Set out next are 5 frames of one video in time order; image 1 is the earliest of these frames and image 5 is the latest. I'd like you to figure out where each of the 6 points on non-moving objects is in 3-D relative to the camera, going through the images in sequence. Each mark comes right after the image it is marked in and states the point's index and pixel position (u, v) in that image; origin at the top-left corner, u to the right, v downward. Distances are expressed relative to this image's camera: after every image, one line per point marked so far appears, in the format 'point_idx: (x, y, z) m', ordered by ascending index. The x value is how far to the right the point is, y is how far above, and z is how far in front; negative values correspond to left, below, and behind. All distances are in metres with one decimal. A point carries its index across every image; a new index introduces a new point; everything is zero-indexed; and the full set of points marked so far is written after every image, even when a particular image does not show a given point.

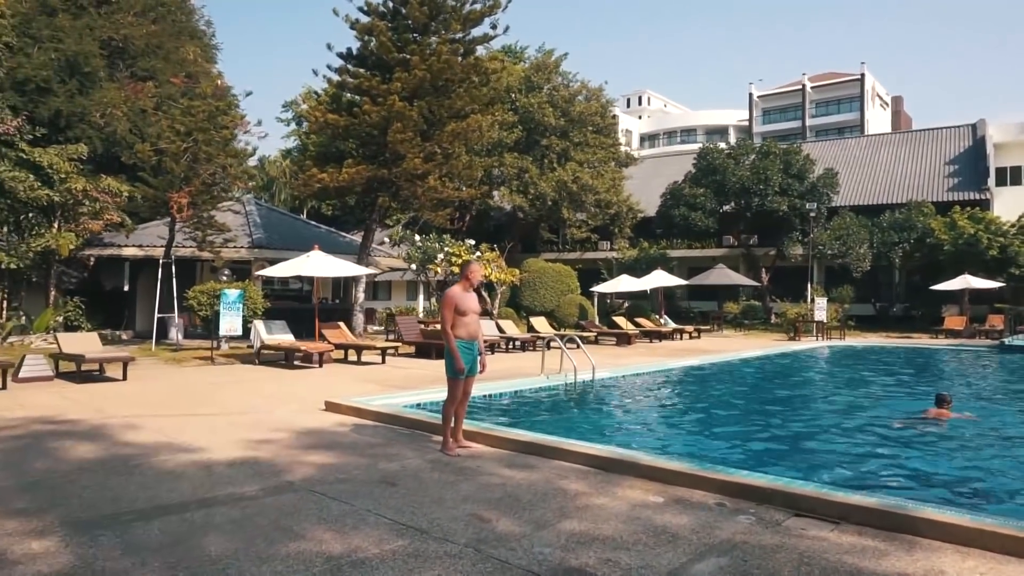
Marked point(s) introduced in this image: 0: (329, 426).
0: (-2.0, -1.5, +8.4) m
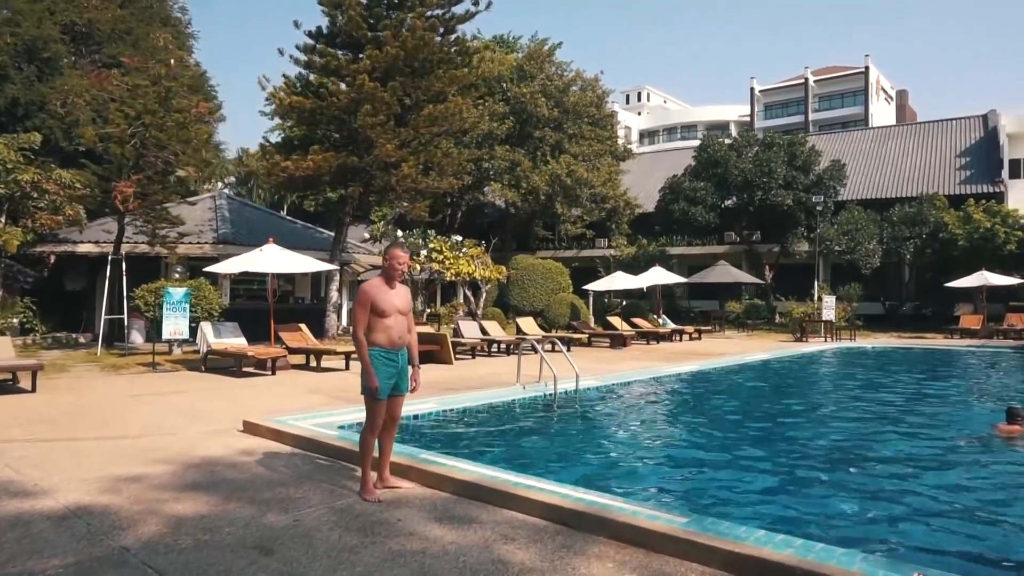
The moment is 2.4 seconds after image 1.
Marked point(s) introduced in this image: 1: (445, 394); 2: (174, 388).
0: (-2.4, -1.5, +6.7) m
1: (-0.9, -1.5, +10.6) m
2: (-5.1, -1.5, +11.8) m
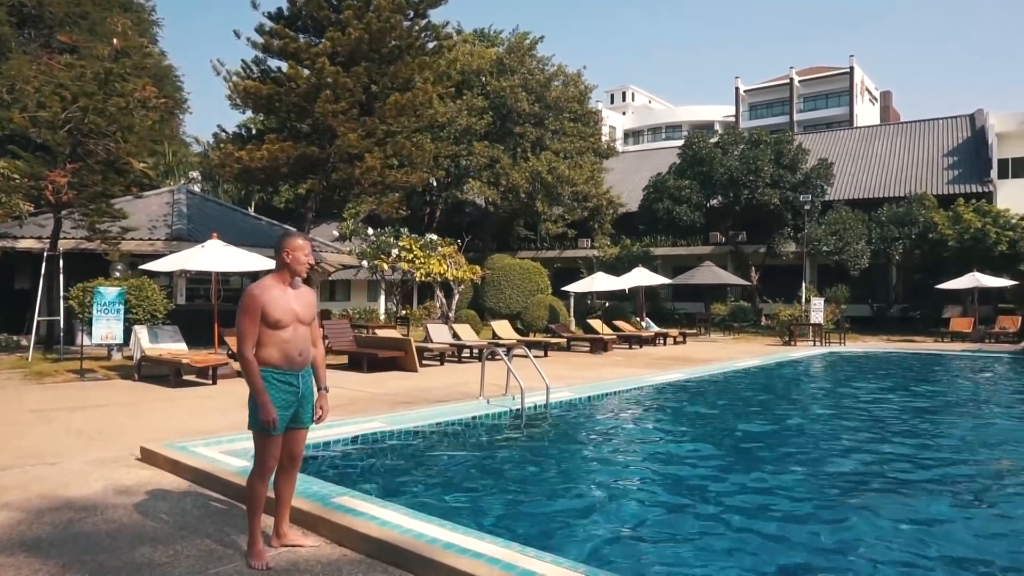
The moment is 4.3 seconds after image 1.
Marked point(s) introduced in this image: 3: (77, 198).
0: (-2.8, -1.5, +5.4) m
1: (-1.4, -1.5, +9.3) m
2: (-5.6, -1.5, +10.4) m
3: (-9.3, +1.9, +16.4) m
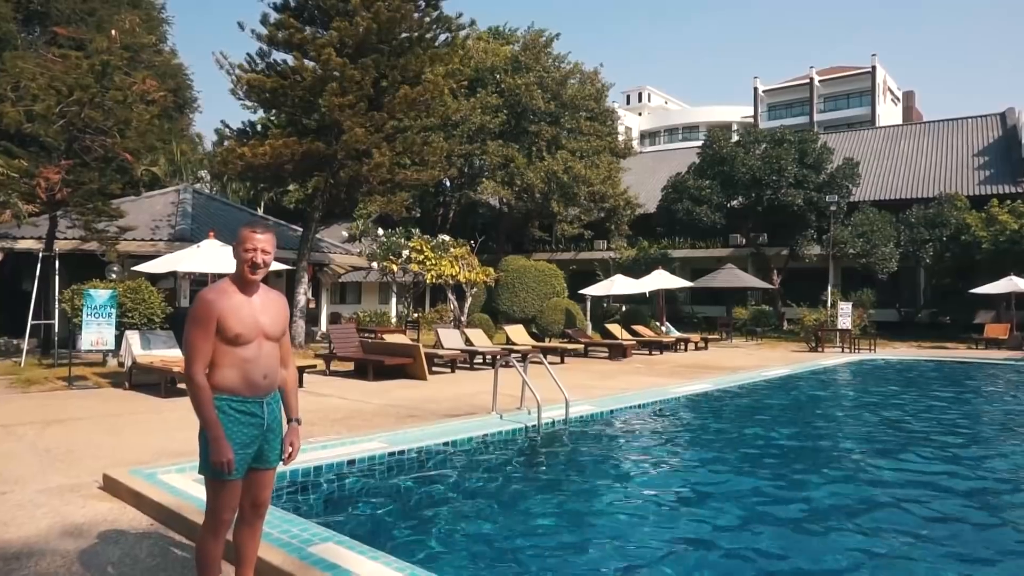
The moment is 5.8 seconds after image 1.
0: (-2.7, -1.5, +4.6) m
1: (-1.2, -1.5, +8.5) m
2: (-5.4, -1.5, +9.6) m
3: (-9.0, +1.9, +15.7) m
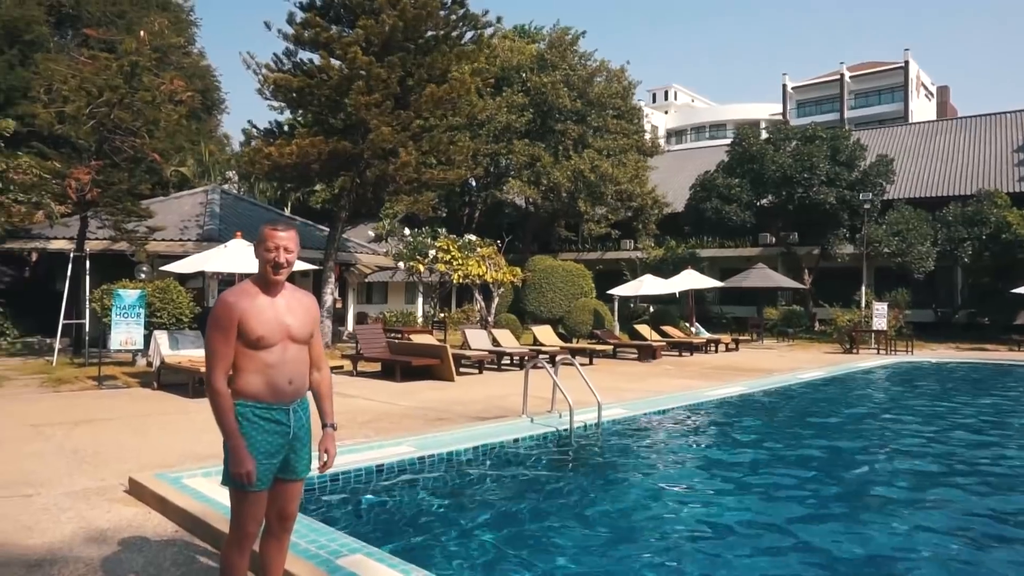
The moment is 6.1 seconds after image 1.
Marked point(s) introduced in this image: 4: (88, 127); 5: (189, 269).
0: (-2.5, -1.5, +4.4) m
1: (-0.9, -1.5, +8.3) m
2: (-5.1, -1.5, +9.6) m
3: (-8.4, +1.9, +15.8) m
4: (-8.4, +3.2, +15.4) m
5: (-5.0, +0.3, +12.0) m
